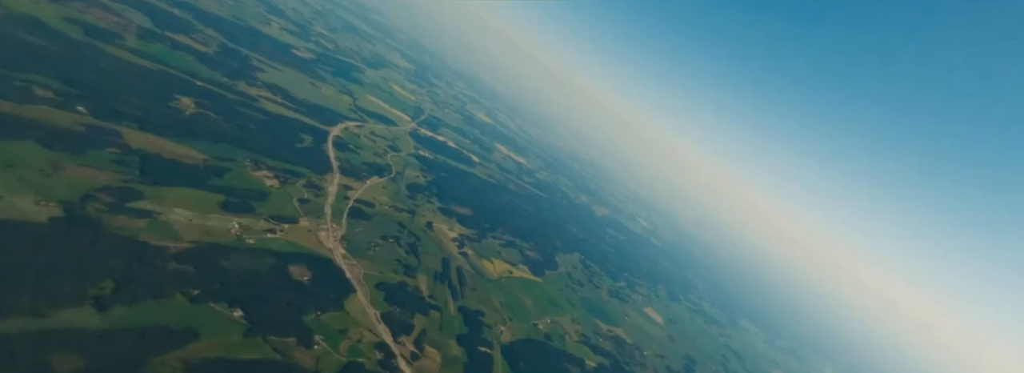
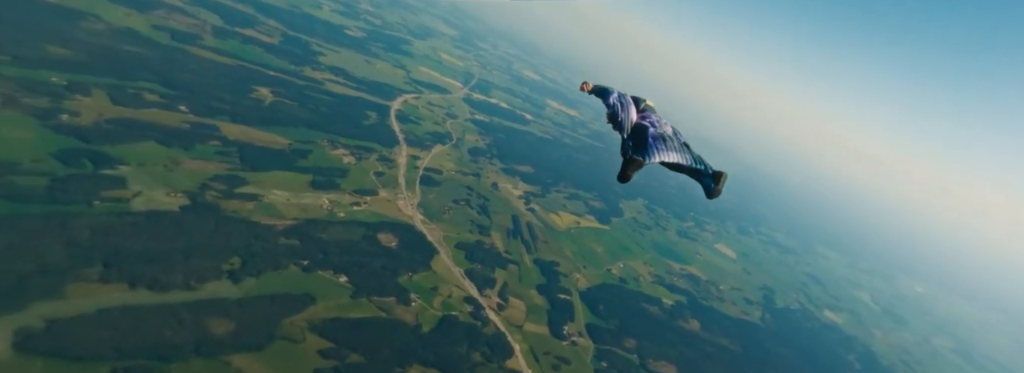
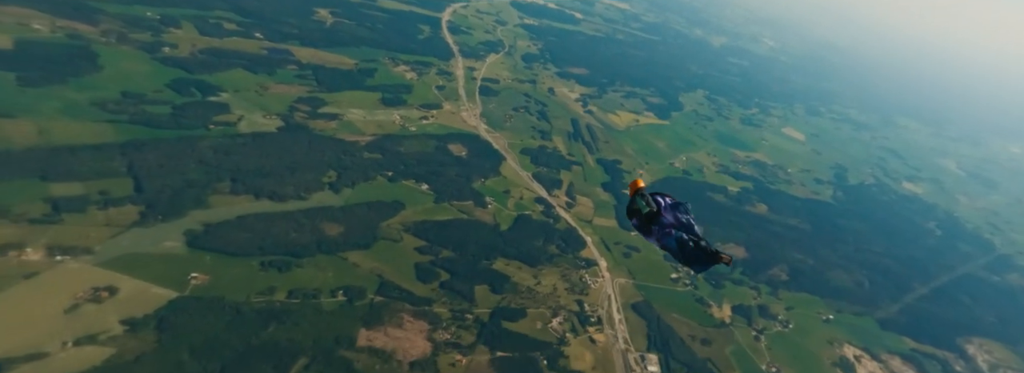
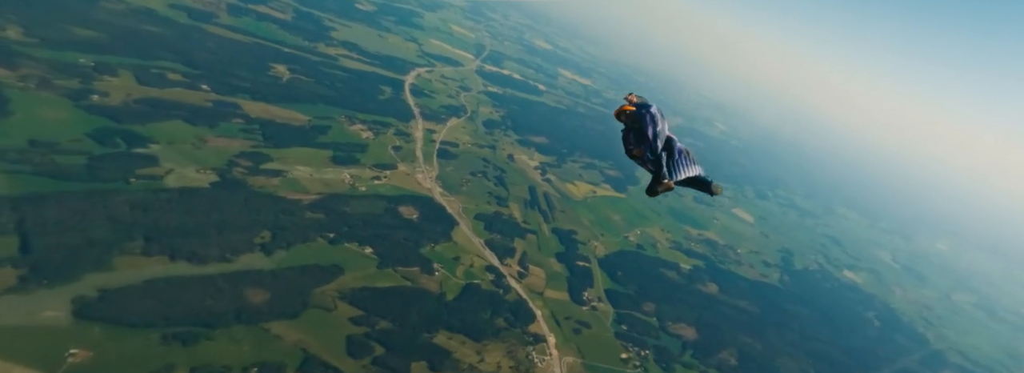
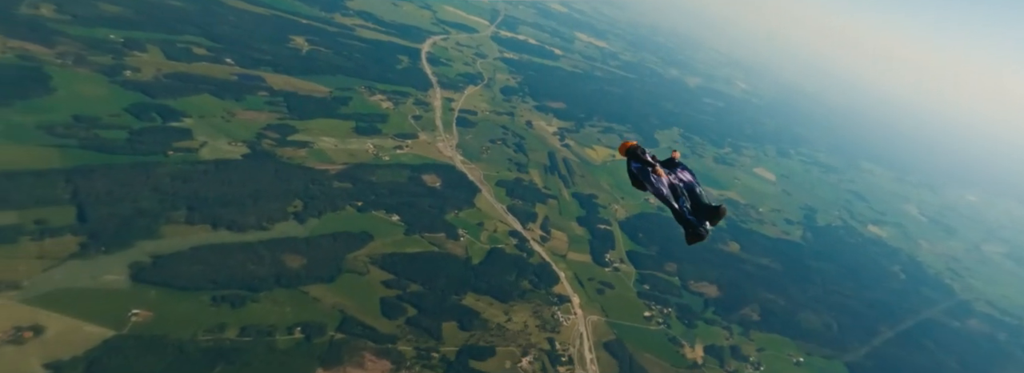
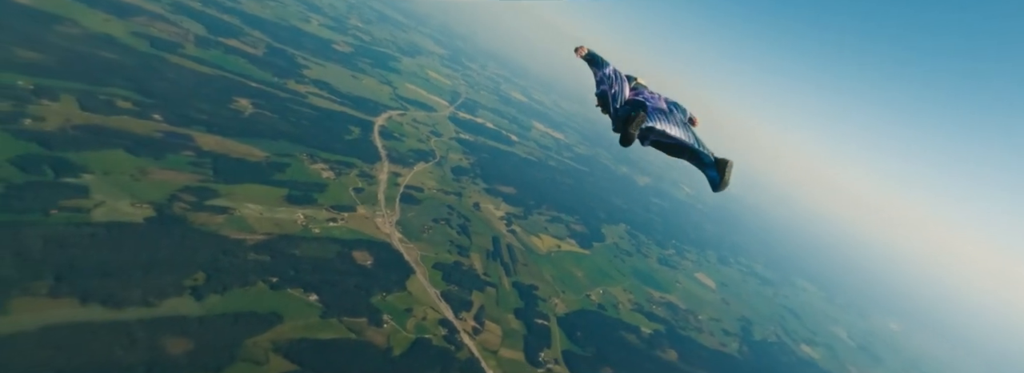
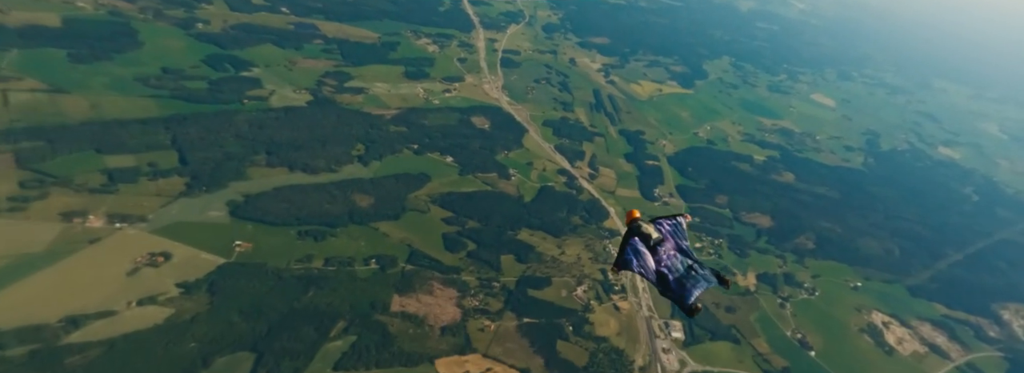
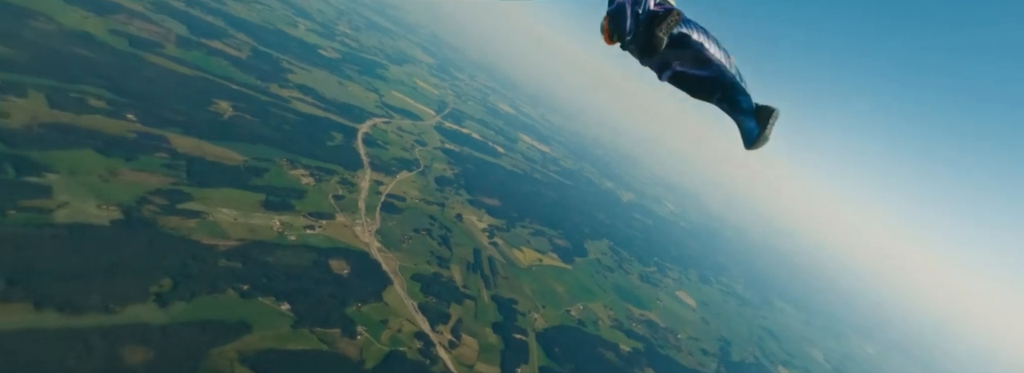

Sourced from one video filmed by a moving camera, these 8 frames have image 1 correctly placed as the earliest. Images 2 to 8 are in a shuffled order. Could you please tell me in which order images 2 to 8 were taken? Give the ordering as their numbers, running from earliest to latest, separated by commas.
8, 6, 2, 4, 5, 3, 7
